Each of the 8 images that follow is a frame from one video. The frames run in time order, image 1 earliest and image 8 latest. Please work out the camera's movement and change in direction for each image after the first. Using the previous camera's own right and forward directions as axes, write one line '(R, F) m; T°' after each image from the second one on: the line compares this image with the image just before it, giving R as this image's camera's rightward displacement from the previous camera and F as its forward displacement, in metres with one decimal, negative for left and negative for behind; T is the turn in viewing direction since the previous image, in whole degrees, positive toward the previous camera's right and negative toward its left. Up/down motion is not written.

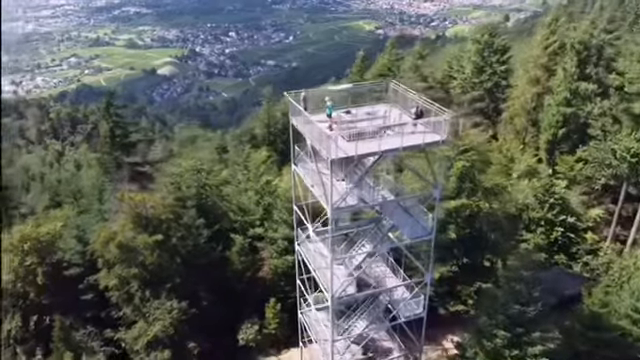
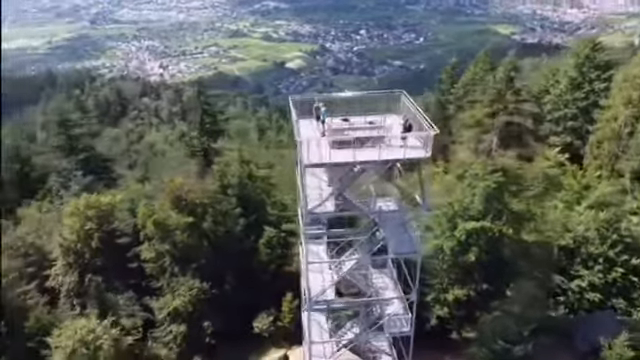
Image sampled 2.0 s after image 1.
(+3.2, +0.1) m; -13°
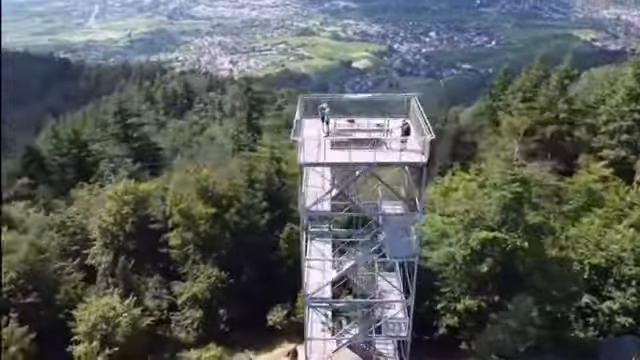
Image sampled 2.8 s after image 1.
(+1.5, -0.1) m; -7°
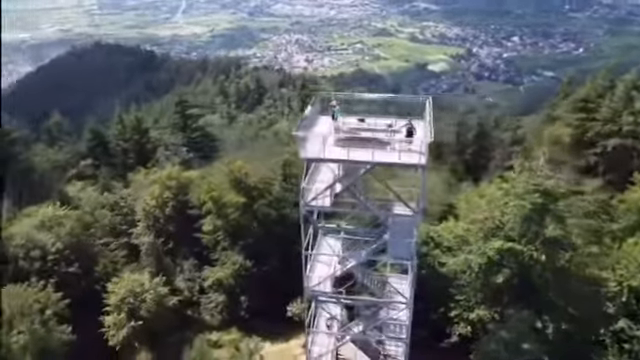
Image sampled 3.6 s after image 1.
(+1.6, -0.2) m; -8°
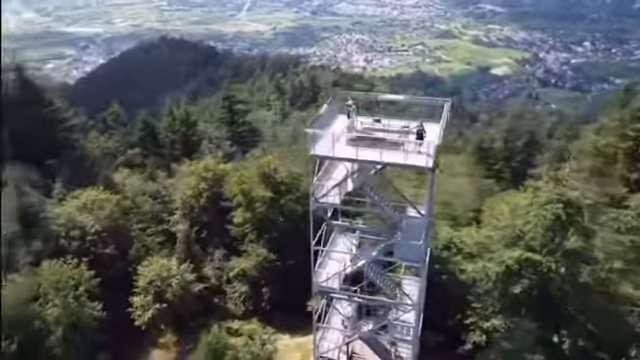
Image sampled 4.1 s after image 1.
(+1.1, -0.2) m; -6°
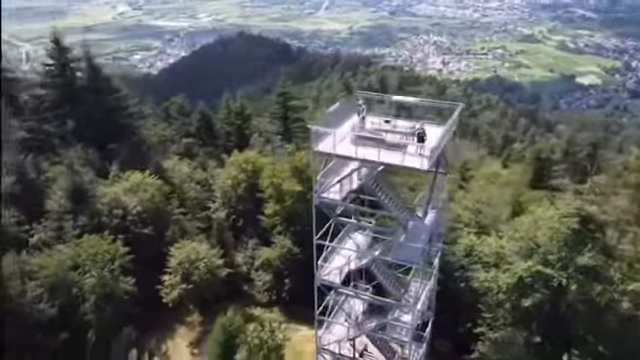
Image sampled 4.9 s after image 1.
(+1.7, -0.3) m; -8°
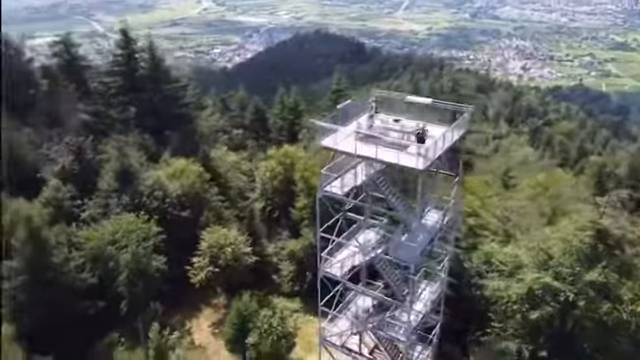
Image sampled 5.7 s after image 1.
(+1.7, -0.3) m; -8°
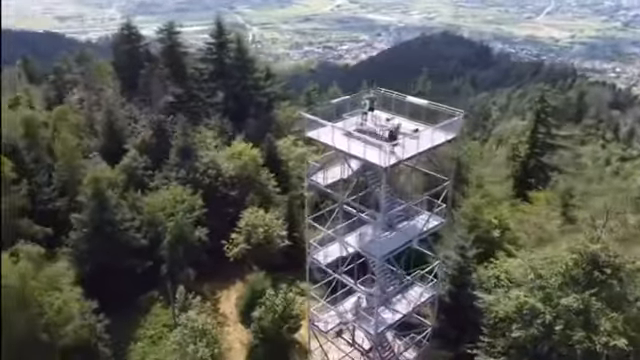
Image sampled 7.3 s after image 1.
(+3.6, -0.3) m; -13°
